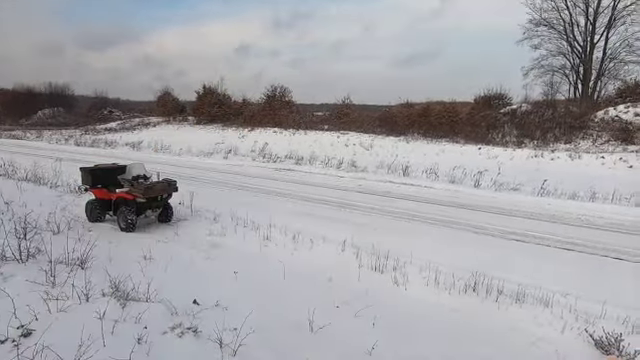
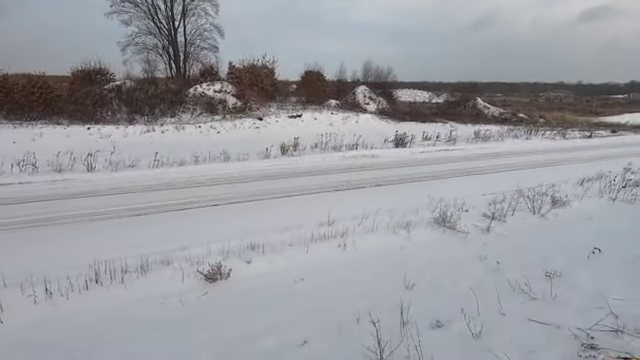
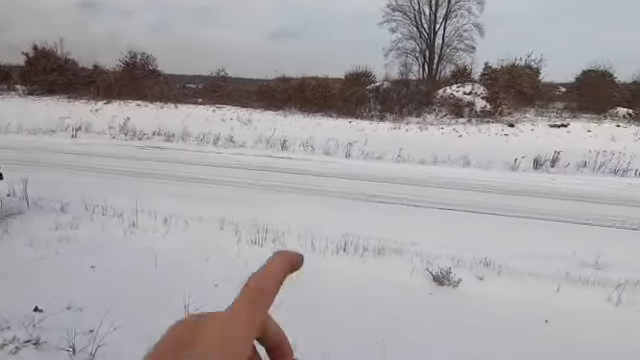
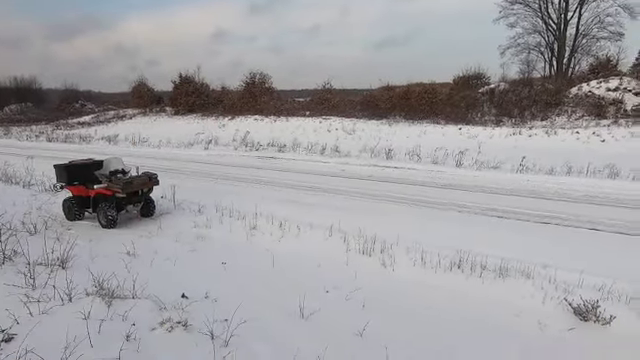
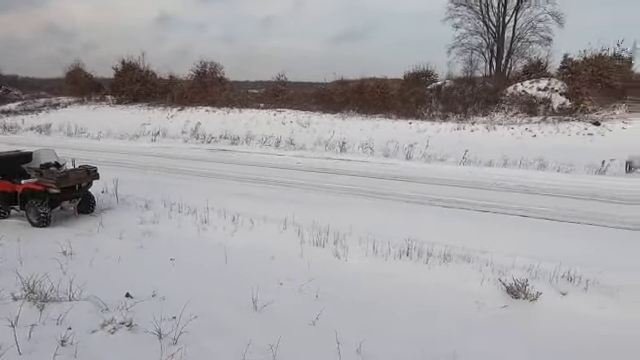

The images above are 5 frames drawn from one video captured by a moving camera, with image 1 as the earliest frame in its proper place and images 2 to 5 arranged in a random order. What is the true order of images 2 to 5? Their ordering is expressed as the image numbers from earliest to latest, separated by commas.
4, 5, 3, 2
